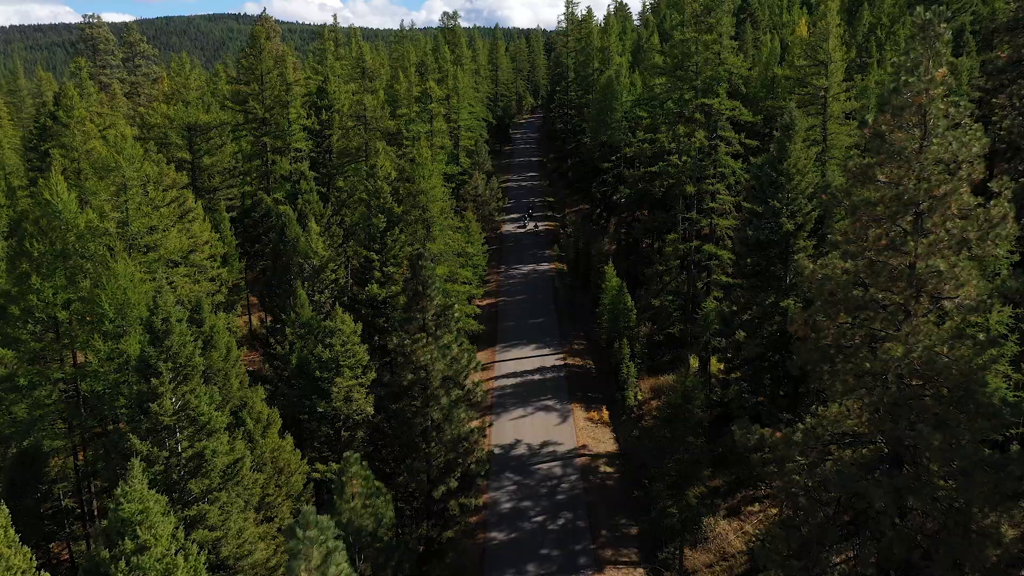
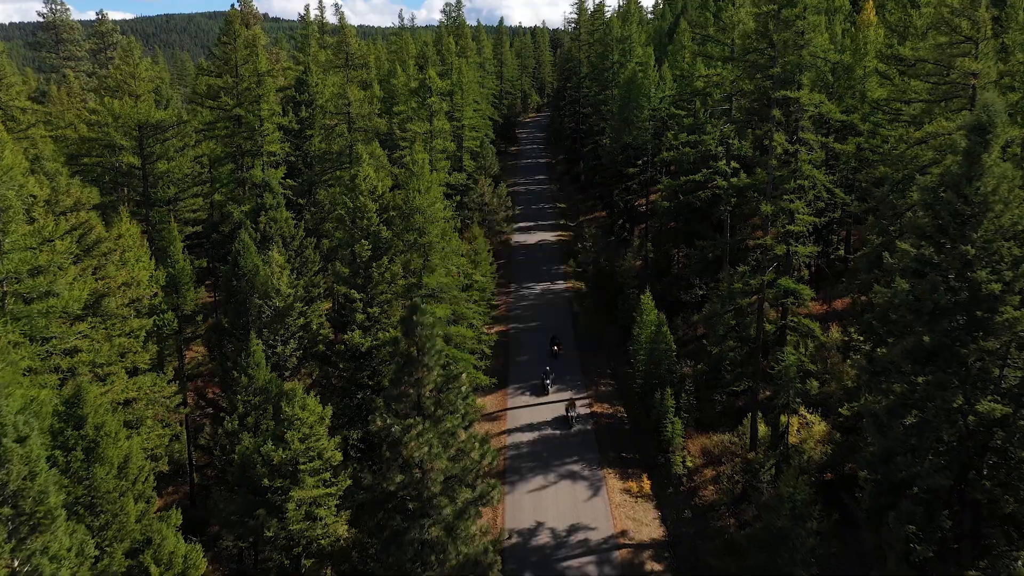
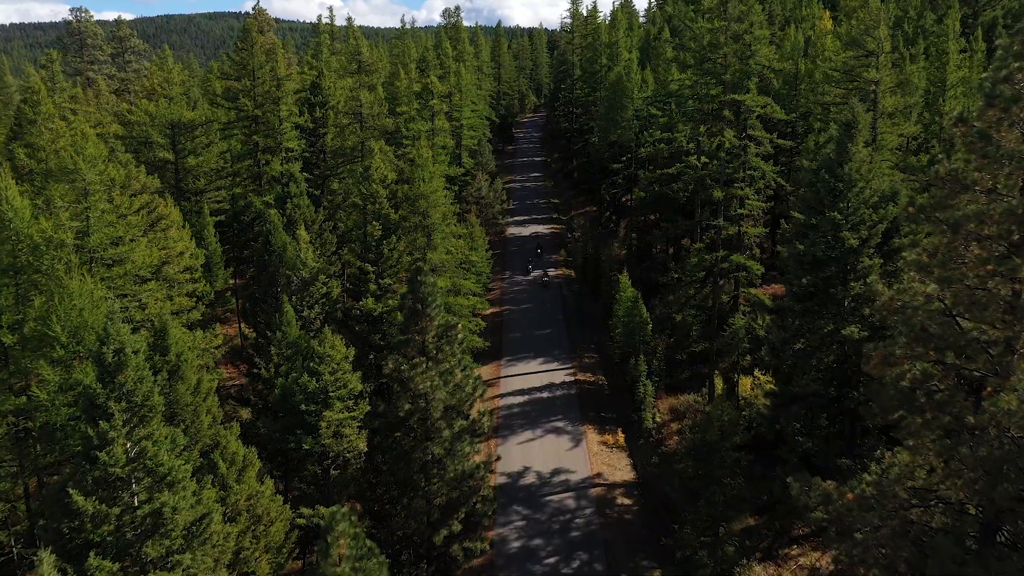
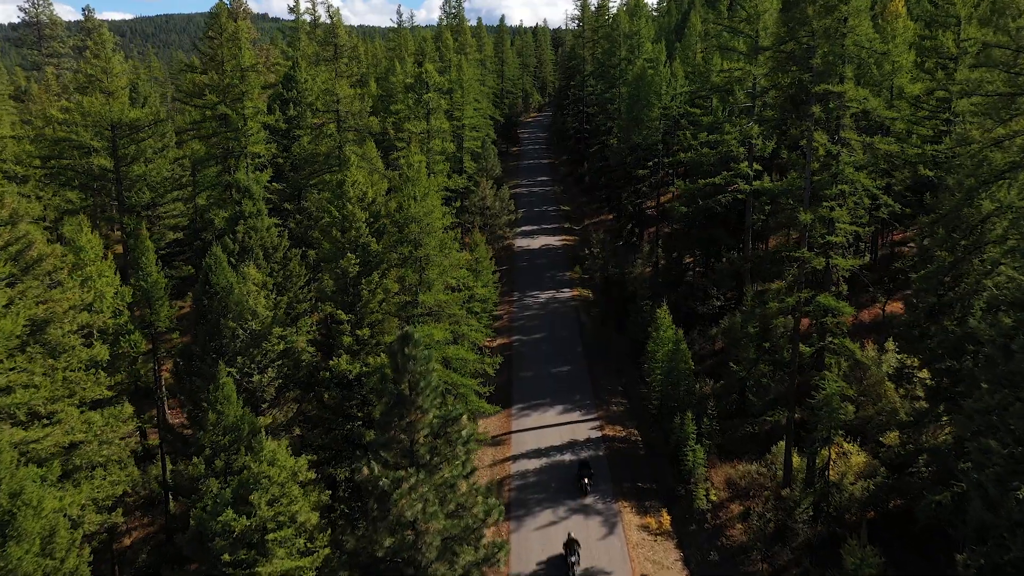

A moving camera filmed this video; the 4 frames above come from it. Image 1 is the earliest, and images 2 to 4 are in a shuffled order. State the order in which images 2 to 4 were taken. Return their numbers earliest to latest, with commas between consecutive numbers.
3, 2, 4
